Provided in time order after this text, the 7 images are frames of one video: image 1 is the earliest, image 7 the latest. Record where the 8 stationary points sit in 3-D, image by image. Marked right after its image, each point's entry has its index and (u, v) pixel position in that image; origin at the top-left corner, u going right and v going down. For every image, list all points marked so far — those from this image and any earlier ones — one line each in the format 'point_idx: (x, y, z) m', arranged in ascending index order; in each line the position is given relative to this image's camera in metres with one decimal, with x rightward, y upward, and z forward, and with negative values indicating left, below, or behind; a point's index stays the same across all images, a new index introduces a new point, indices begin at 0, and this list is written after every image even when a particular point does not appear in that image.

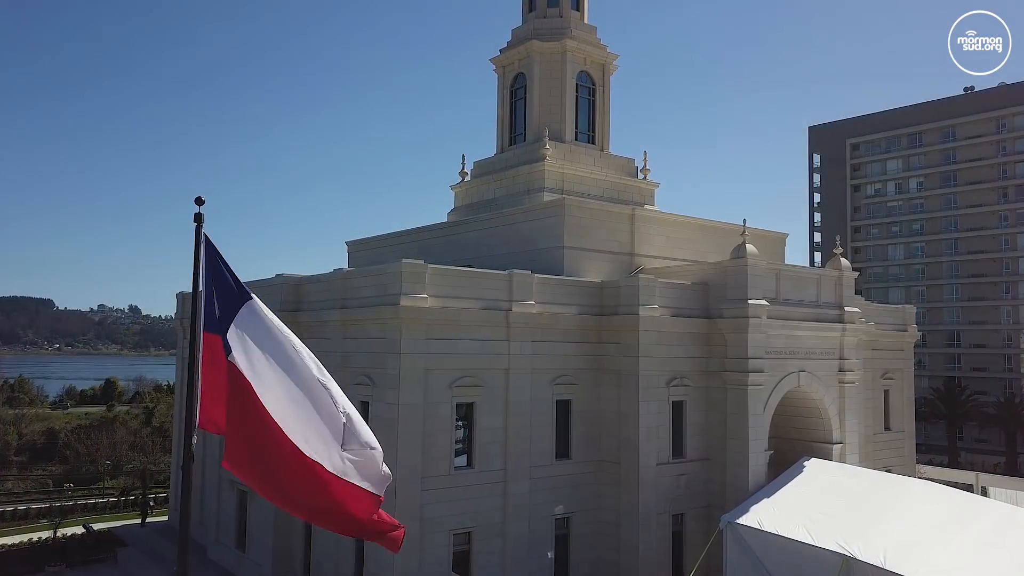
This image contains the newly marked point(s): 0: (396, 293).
0: (-3.2, -0.1, +19.1) m
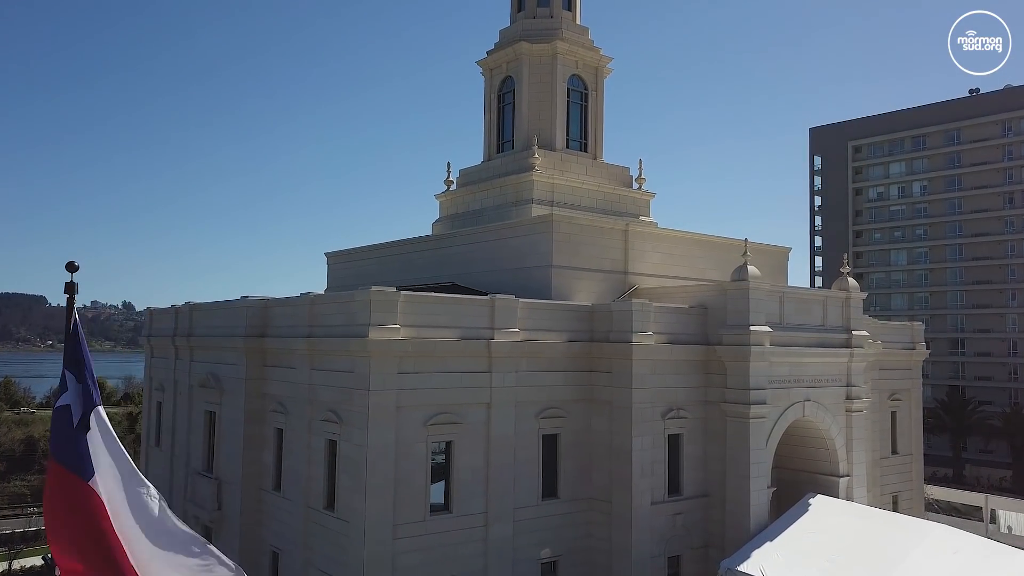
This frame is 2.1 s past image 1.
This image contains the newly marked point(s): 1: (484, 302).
0: (-3.6, -0.9, +17.4) m
1: (-0.8, -0.4, +19.2) m
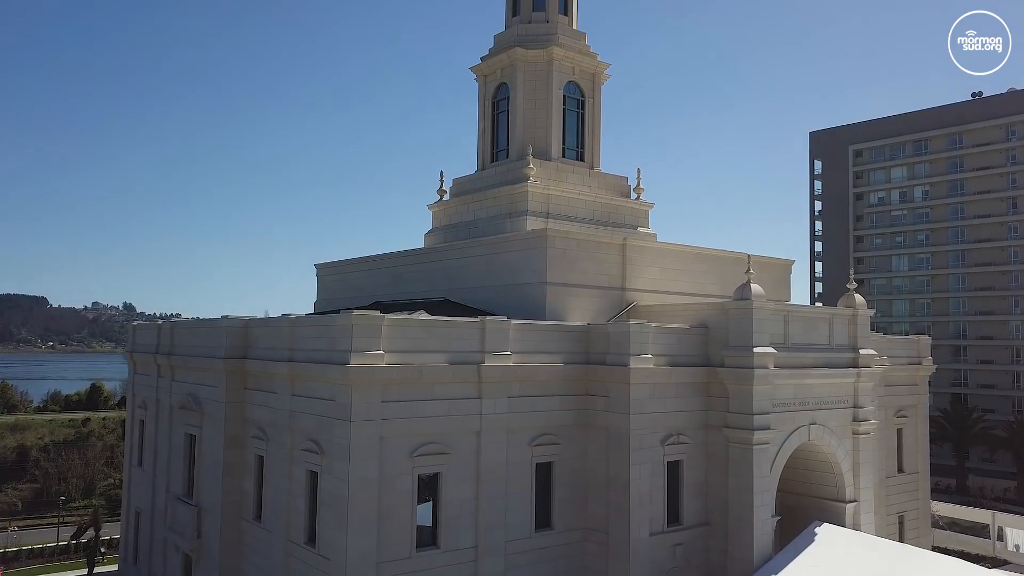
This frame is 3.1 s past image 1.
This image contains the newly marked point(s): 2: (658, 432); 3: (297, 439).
0: (-3.9, -1.4, +16.5) m
1: (-1.0, -1.0, +18.2) m
2: (+4.1, -4.0, +19.7) m
3: (-5.5, -3.9, +18.3) m
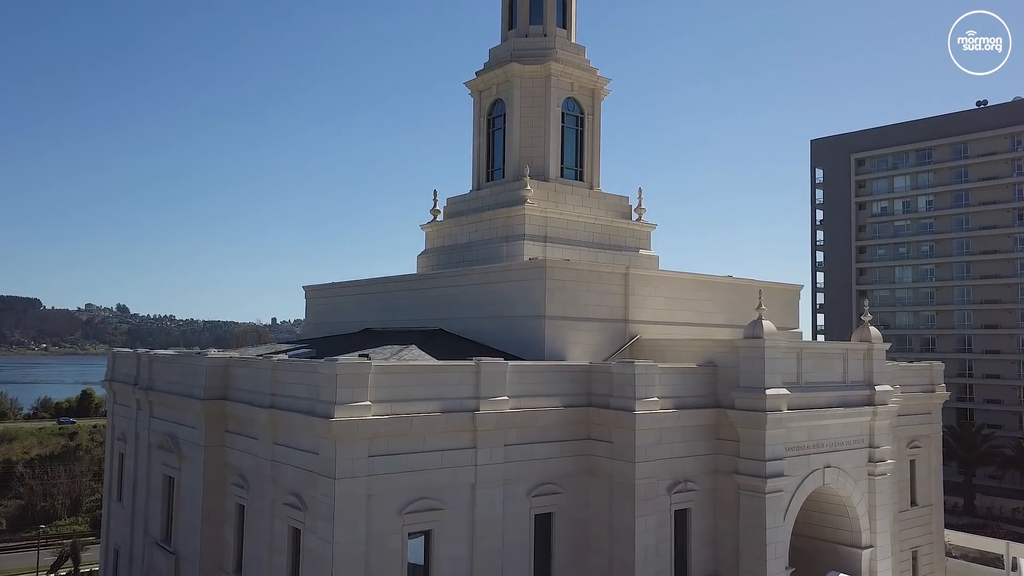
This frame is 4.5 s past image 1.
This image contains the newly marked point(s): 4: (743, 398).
0: (-3.9, -2.4, +15.2) m
1: (-1.0, -2.0, +17.0) m
2: (+4.0, -5.0, +18.5) m
3: (-5.6, -4.9, +17.1) m
4: (+6.2, -2.9, +18.9) m
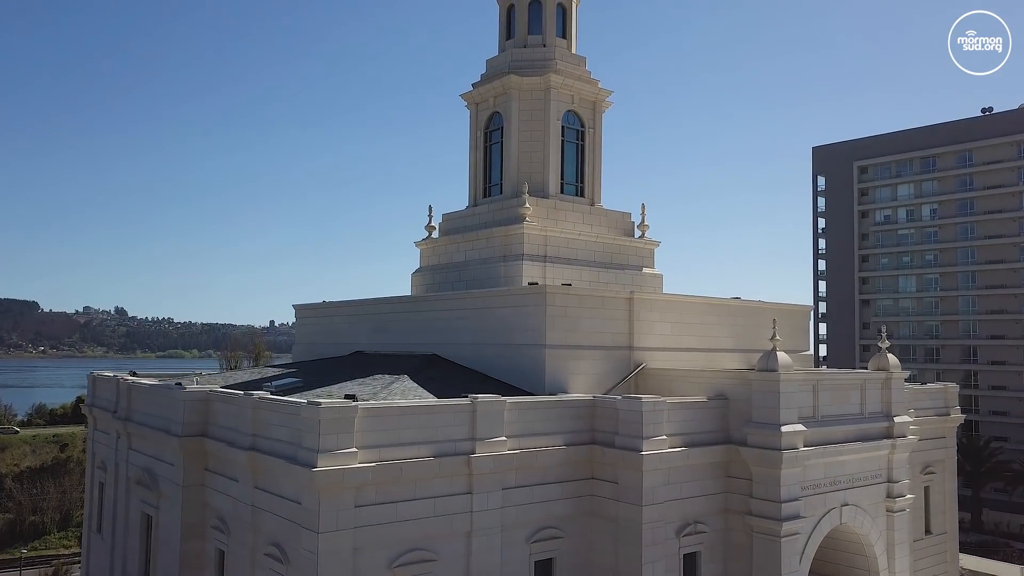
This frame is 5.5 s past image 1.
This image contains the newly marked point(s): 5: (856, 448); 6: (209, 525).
0: (-4.0, -3.2, +14.0) m
1: (-1.1, -2.7, +15.8) m
2: (+3.9, -5.7, +17.3) m
3: (-5.6, -5.6, +15.9) m
4: (+6.1, -3.7, +17.8) m
5: (+9.2, -4.3, +19.0) m
6: (-7.8, -6.1, +18.3) m
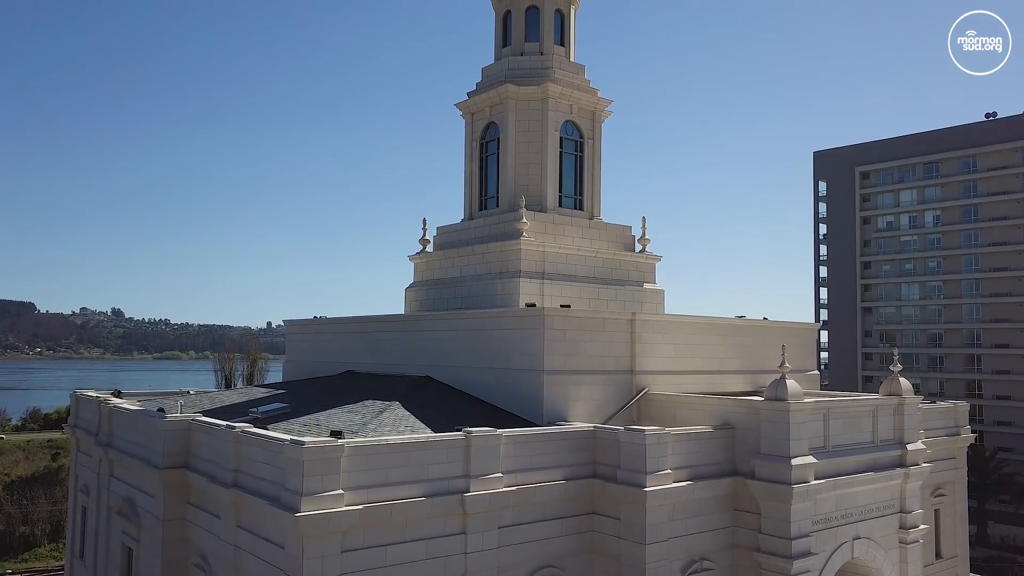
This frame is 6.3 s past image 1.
0: (-4.0, -3.8, +13.2) m
1: (-1.2, -3.3, +15.0) m
2: (+3.9, -6.3, +16.5) m
3: (-5.7, -6.2, +15.0) m
4: (+6.1, -4.3, +16.9) m
5: (+9.2, -4.9, +18.2) m
6: (-7.9, -6.7, +17.4) m
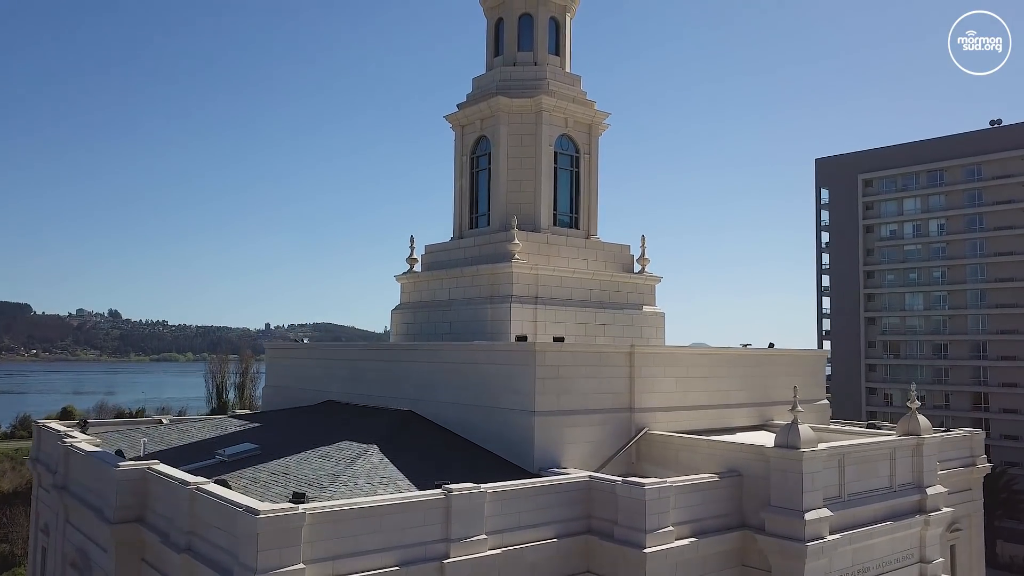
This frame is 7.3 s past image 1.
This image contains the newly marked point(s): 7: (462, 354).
0: (-4.3, -4.6, +11.7) m
1: (-1.4, -4.1, +13.5) m
2: (+3.6, -7.1, +15.0) m
3: (-6.0, -7.0, +13.5) m
4: (+5.8, -5.1, +15.4) m
5: (+8.9, -5.7, +16.7) m
6: (-8.2, -7.5, +15.9) m
7: (-1.4, -1.8, +19.3) m
